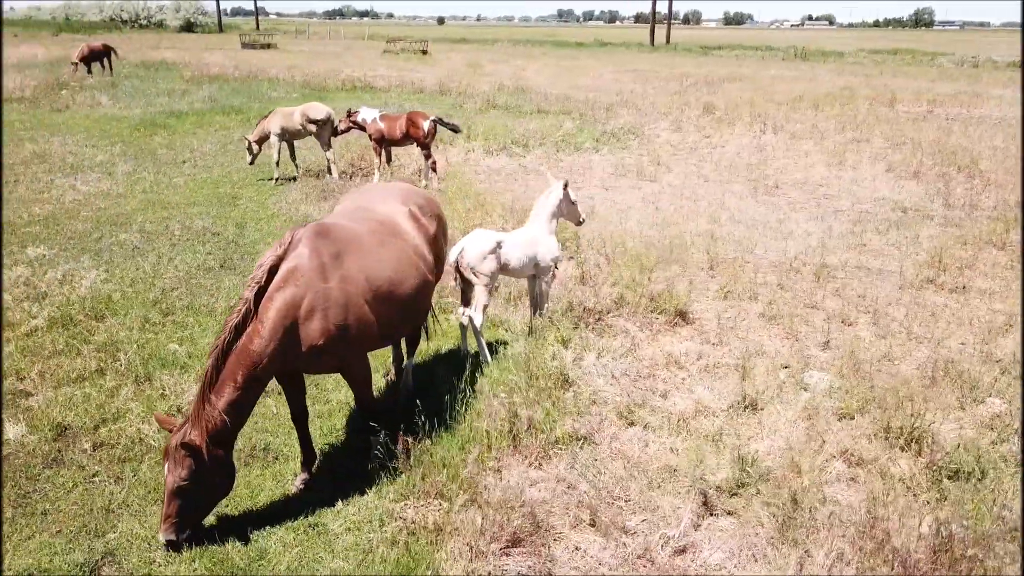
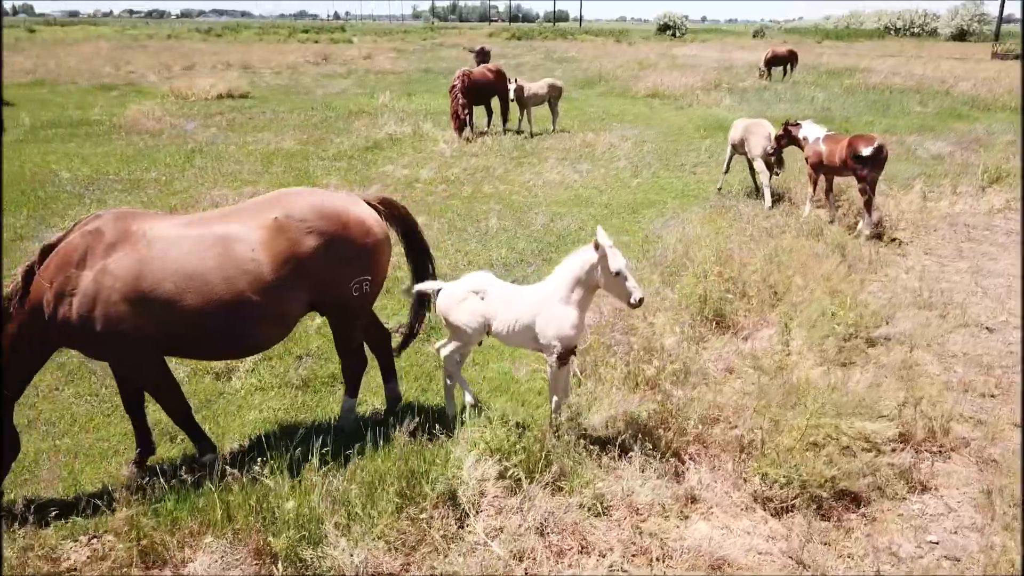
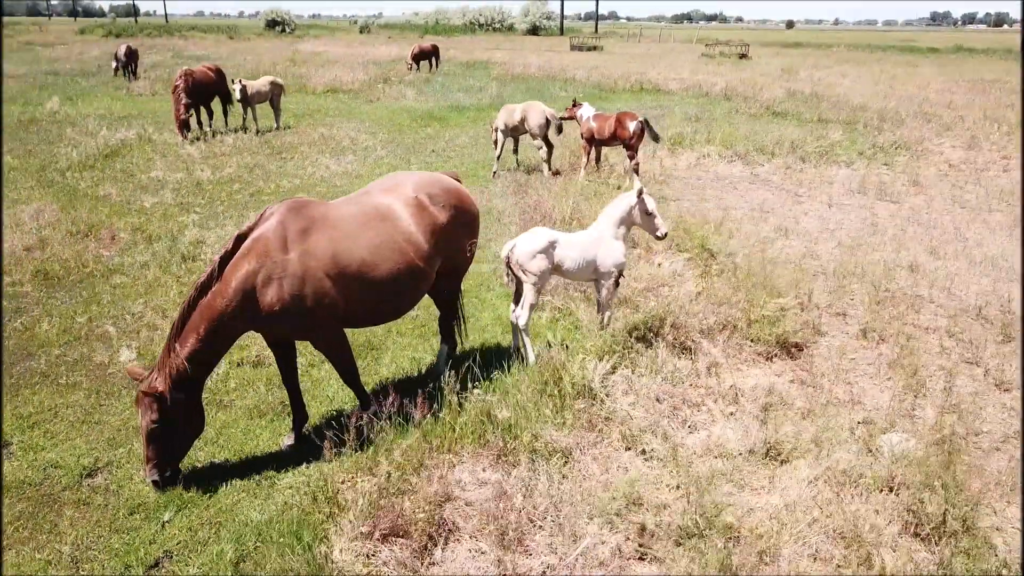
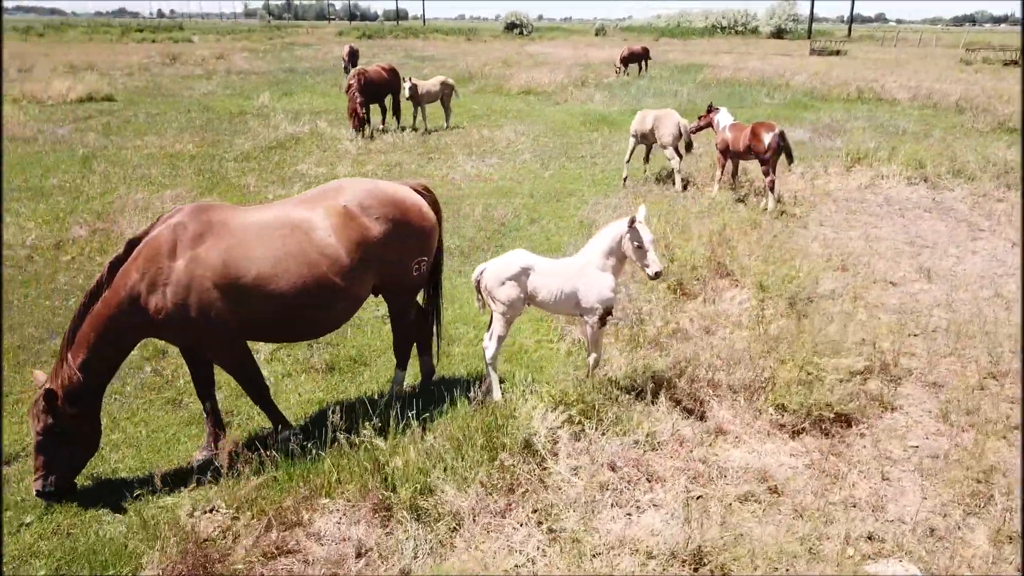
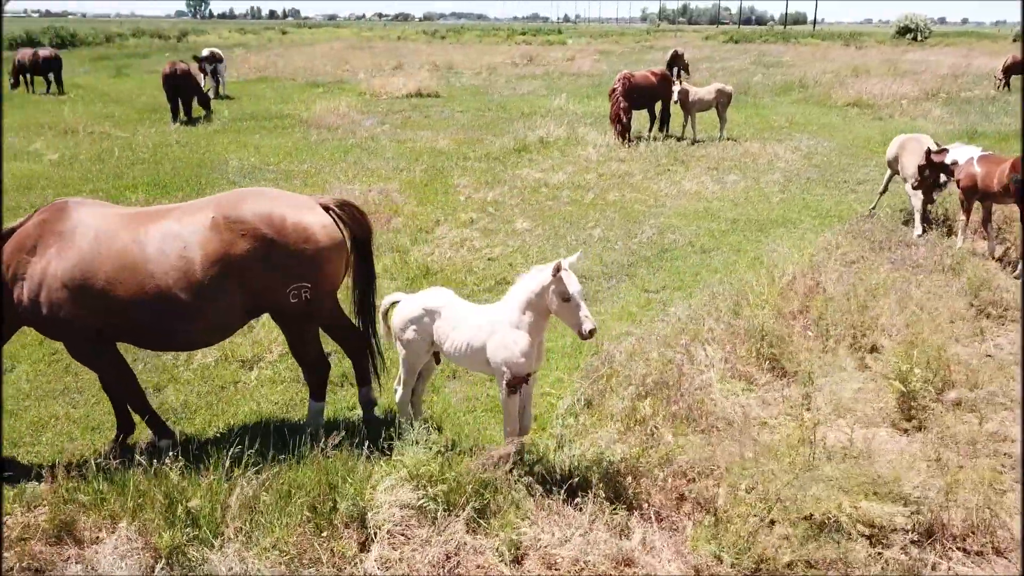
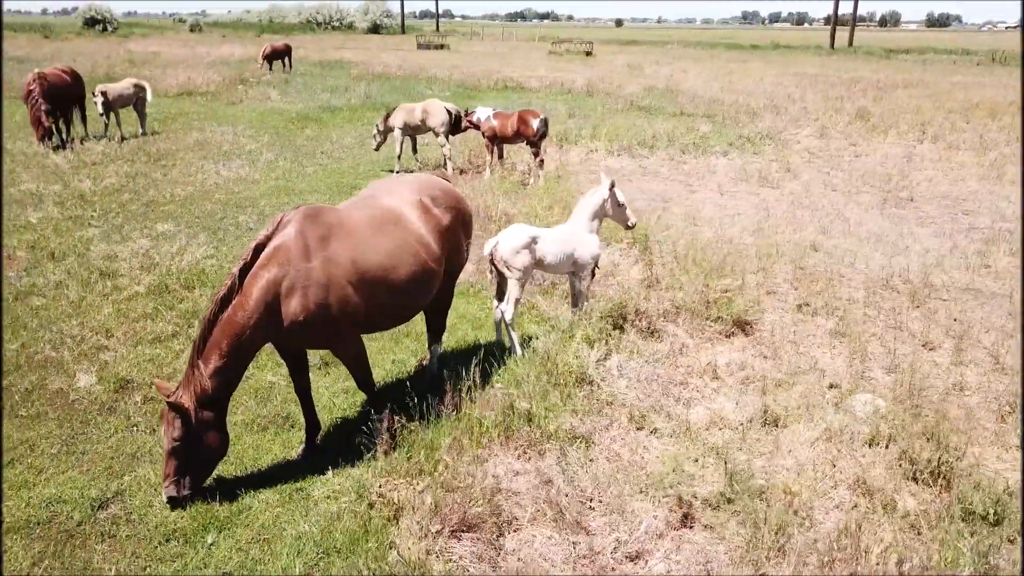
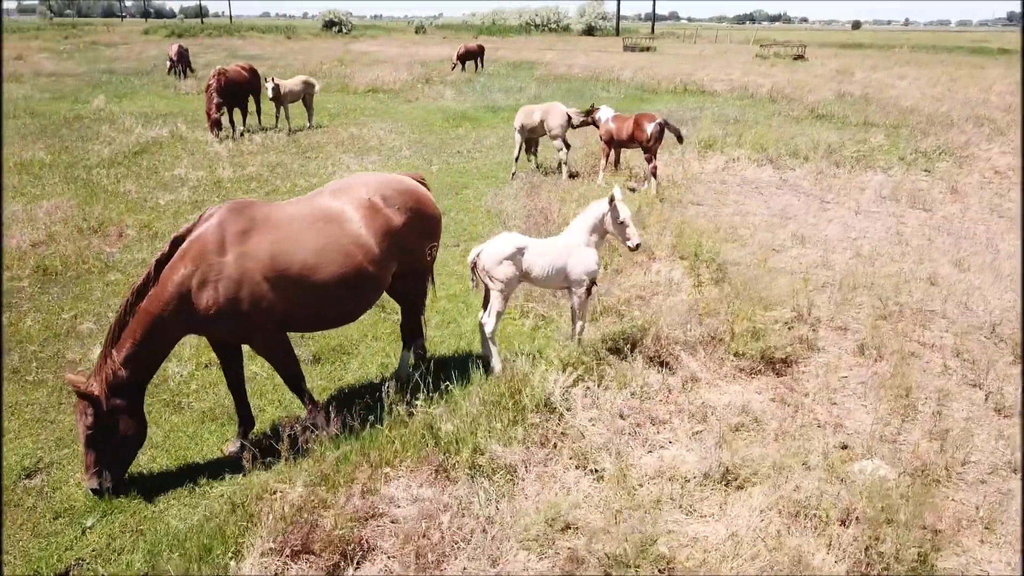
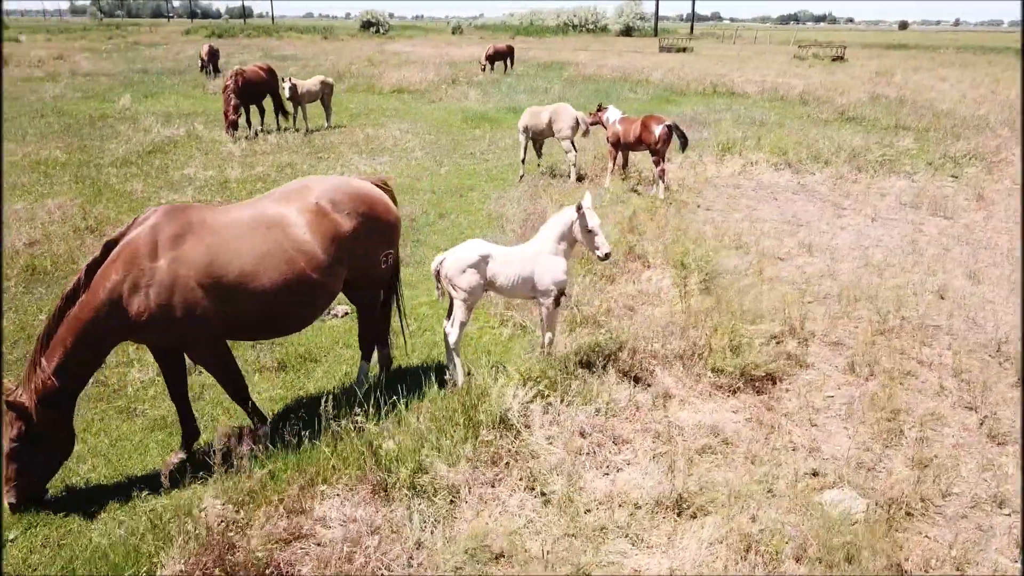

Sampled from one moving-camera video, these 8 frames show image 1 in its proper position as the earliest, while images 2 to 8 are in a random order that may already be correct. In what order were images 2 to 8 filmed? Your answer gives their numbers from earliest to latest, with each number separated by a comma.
6, 3, 7, 8, 4, 2, 5
